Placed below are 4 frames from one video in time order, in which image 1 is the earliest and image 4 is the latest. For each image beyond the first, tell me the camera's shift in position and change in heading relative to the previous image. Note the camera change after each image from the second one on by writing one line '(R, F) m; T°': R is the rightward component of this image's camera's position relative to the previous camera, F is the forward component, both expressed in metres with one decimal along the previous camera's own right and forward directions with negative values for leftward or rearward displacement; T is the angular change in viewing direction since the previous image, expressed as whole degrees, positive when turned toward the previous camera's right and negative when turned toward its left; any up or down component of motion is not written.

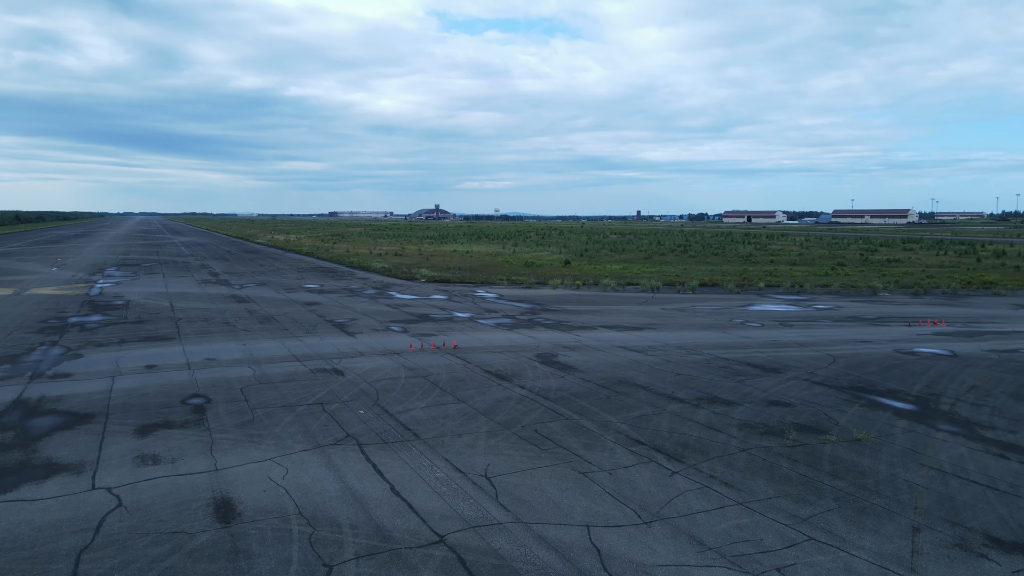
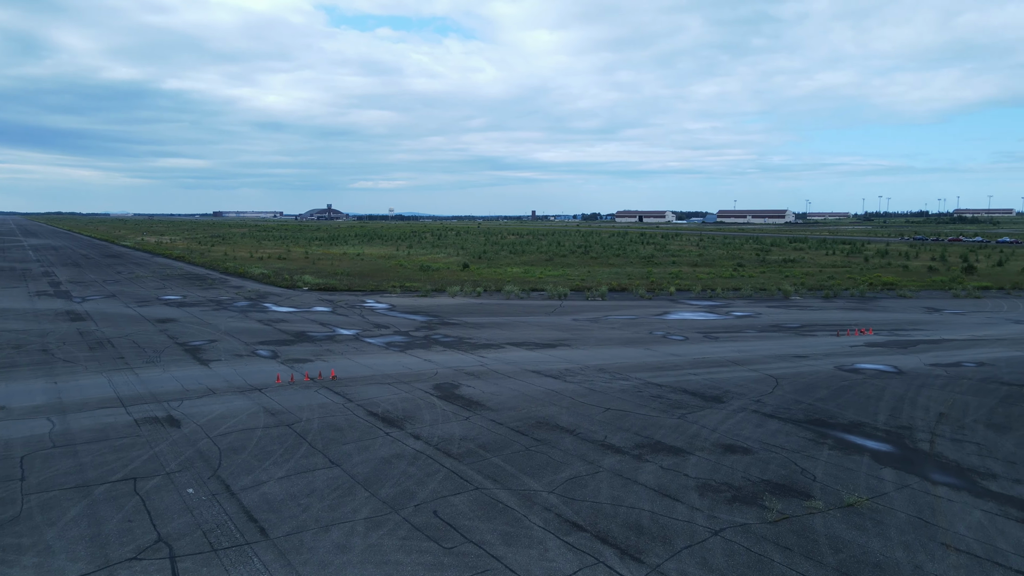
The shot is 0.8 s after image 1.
(+0.1, +3.6) m; +8°
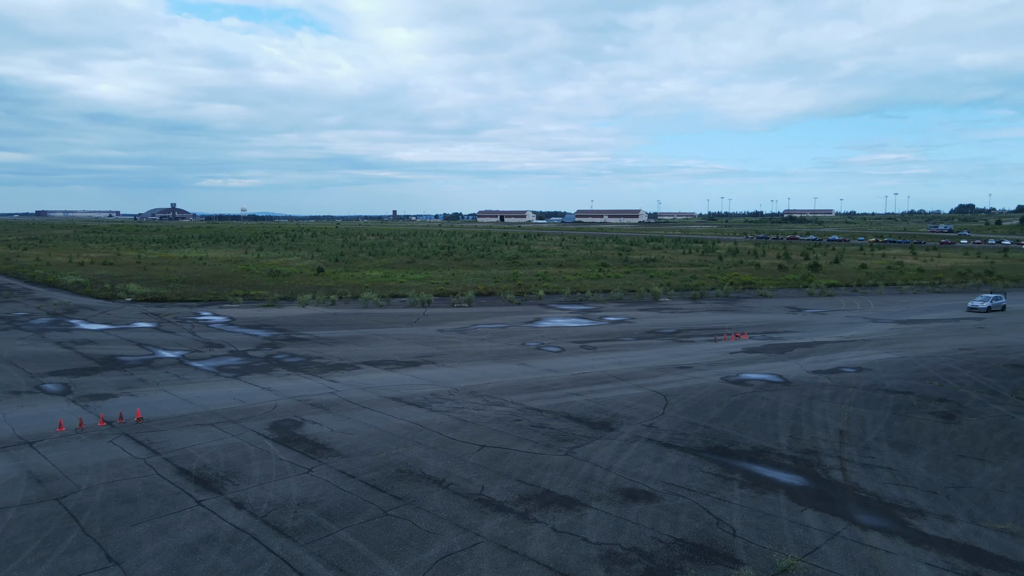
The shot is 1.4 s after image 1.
(+0.2, +2.5) m; +11°
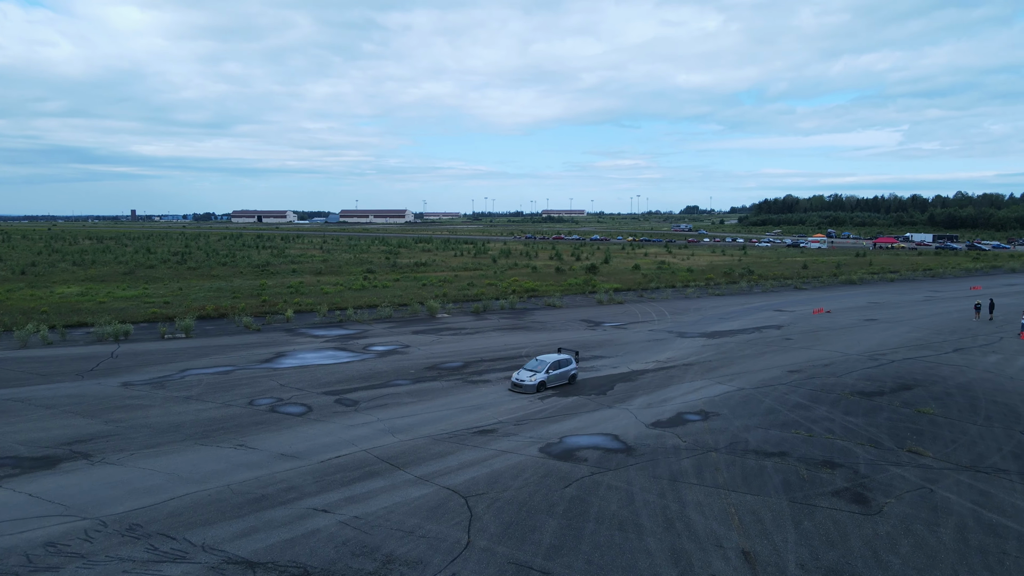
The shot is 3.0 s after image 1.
(+0.9, +6.2) m; +19°
